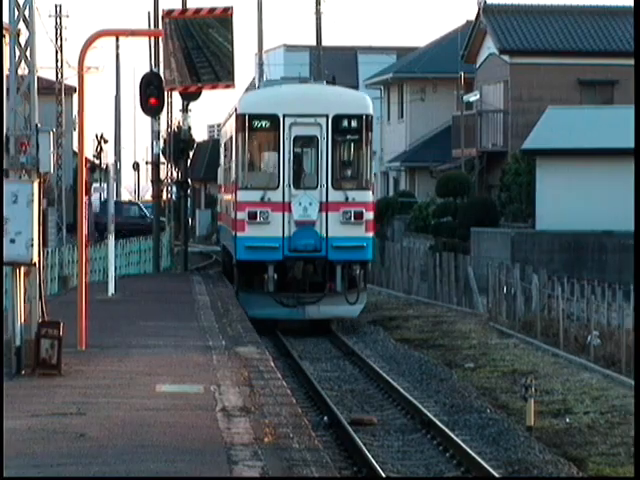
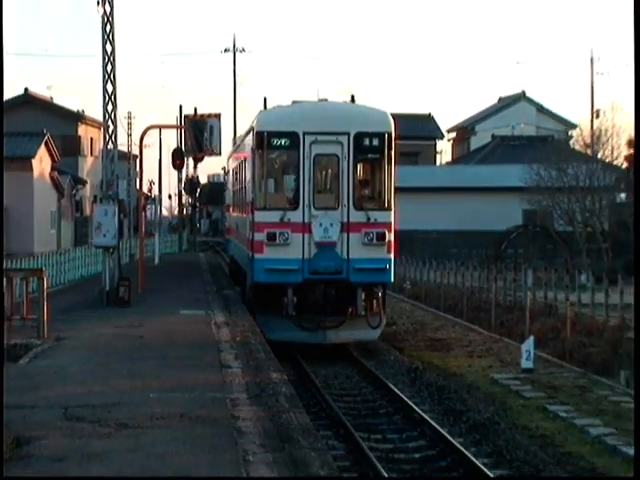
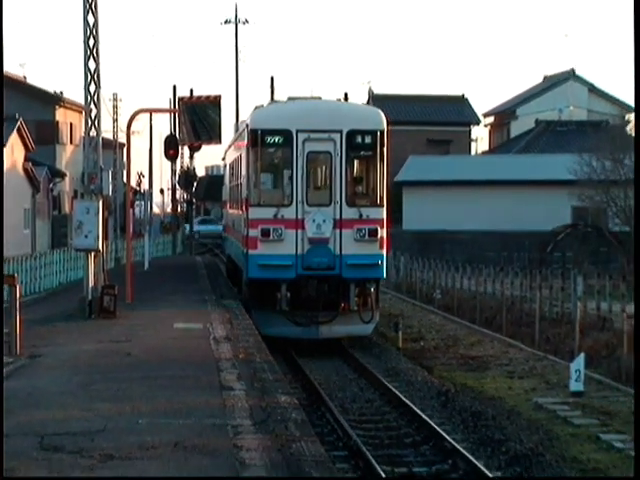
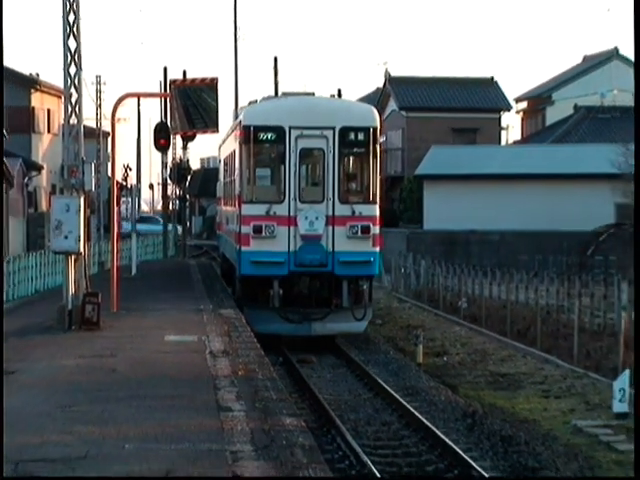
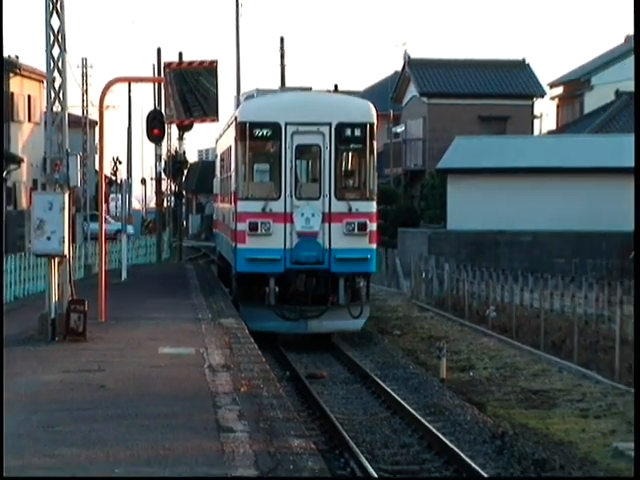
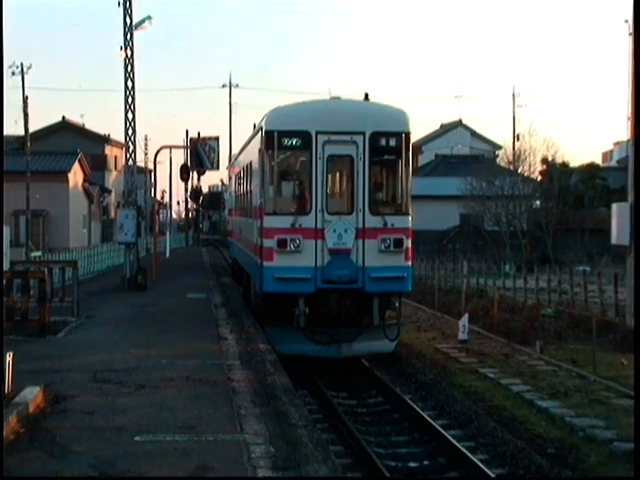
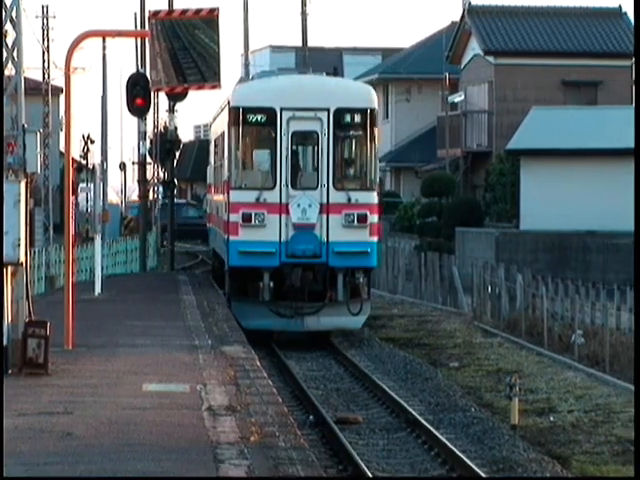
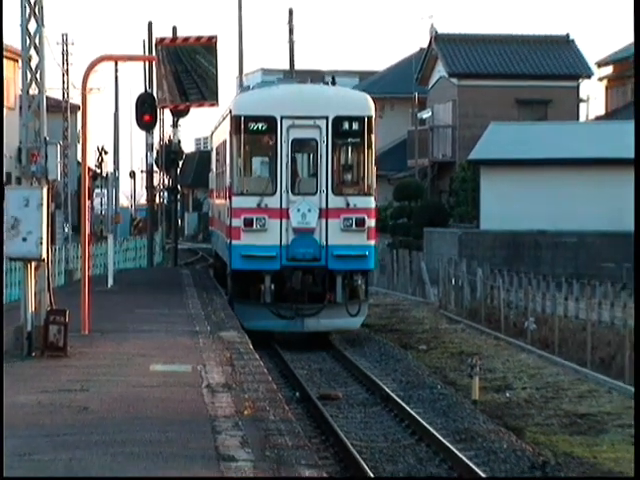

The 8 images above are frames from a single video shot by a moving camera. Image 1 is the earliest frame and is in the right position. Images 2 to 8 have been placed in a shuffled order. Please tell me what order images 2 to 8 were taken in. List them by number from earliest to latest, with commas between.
7, 8, 5, 4, 3, 2, 6
